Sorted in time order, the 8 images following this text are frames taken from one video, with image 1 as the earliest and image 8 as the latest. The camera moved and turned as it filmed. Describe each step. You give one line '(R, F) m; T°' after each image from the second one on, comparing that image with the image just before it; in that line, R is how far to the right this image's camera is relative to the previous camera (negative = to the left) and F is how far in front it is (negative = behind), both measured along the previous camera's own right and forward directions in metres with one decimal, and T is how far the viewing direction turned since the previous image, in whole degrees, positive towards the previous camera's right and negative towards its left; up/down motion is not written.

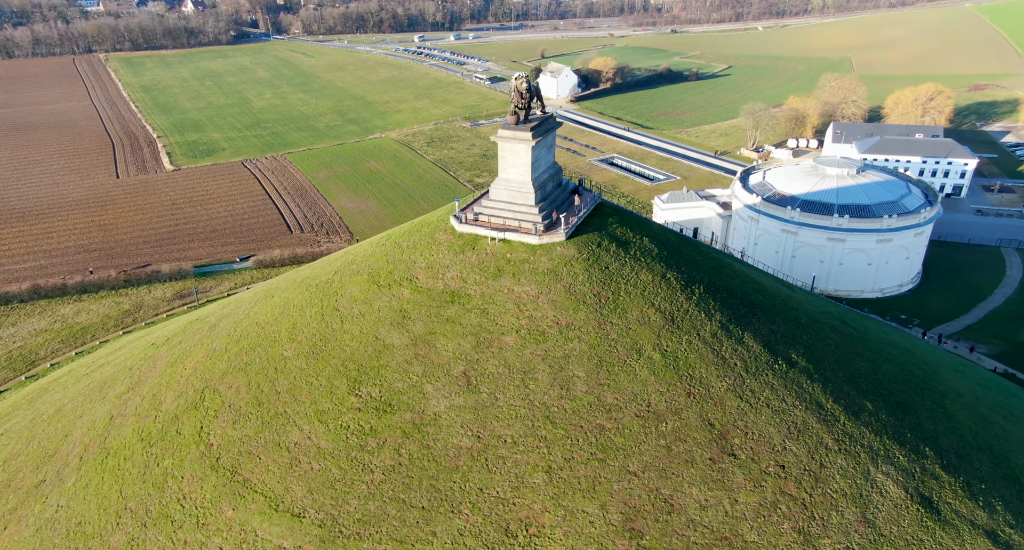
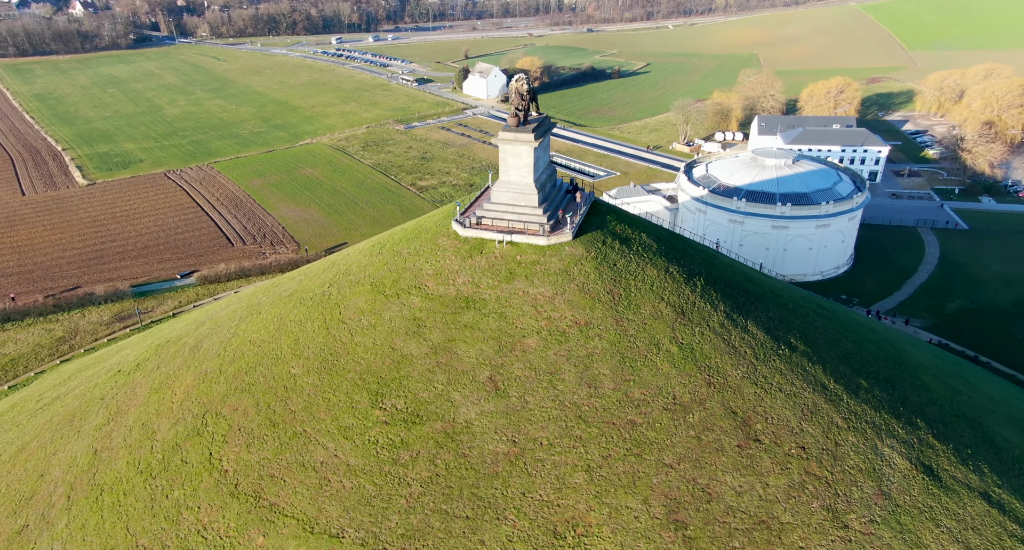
(-3.0, +0.3) m; +6°
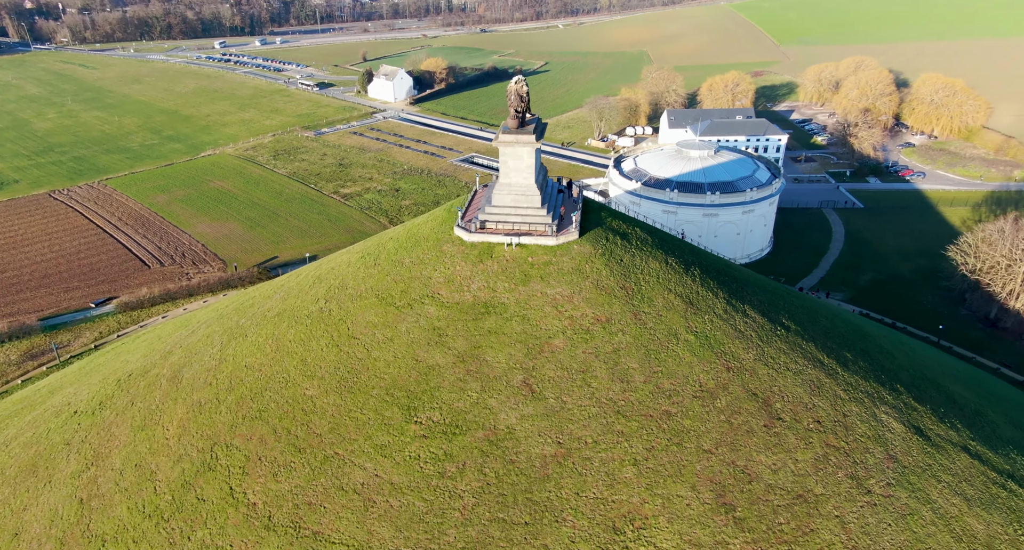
(-3.9, +0.4) m; +7°
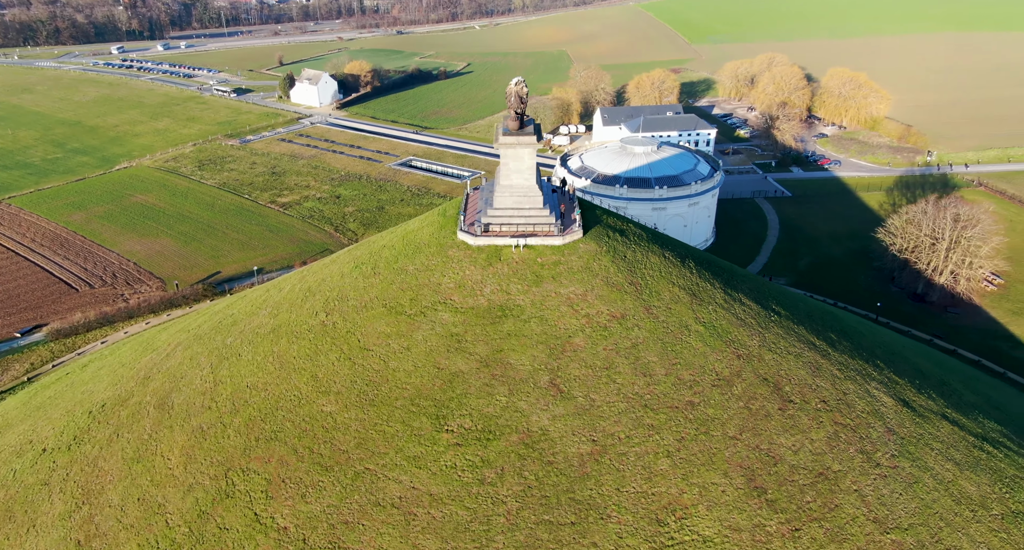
(-3.1, +0.2) m; +6°
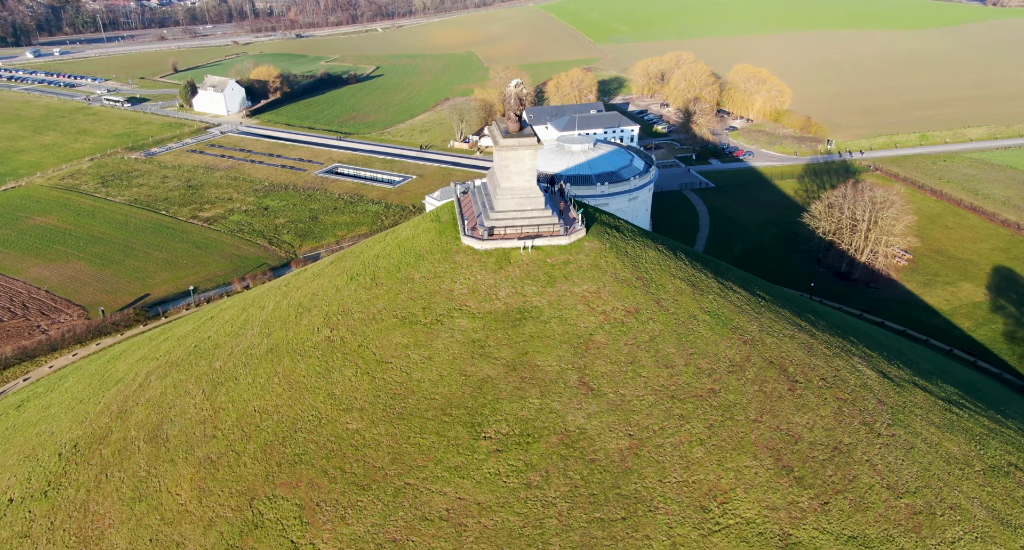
(-3.5, +0.3) m; +7°
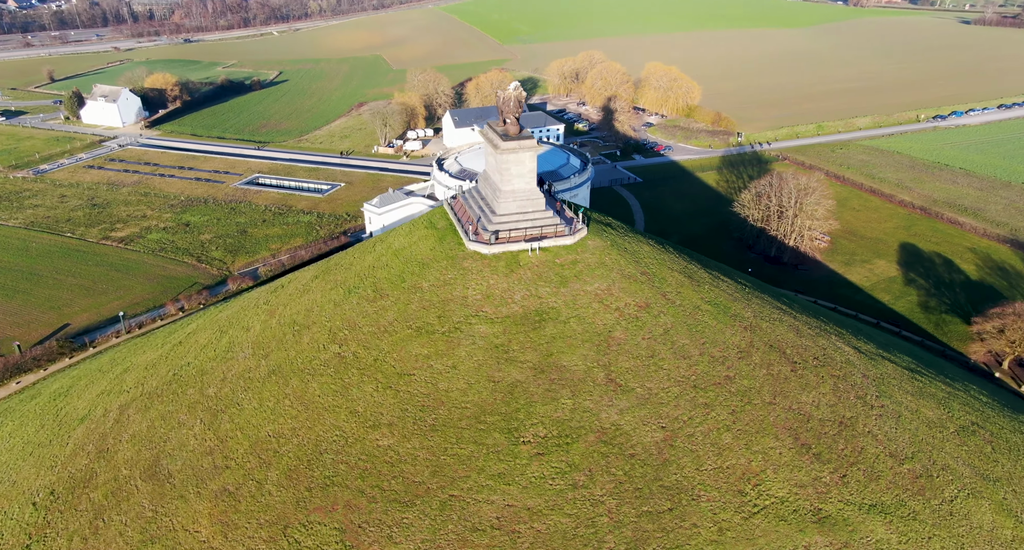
(-3.5, +0.3) m; +7°
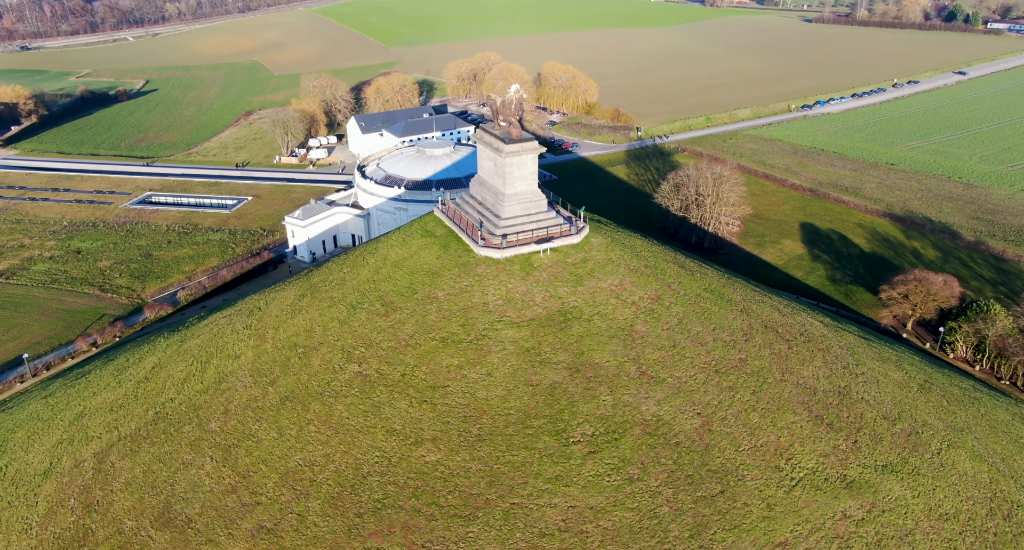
(-4.3, +0.3) m; +8°
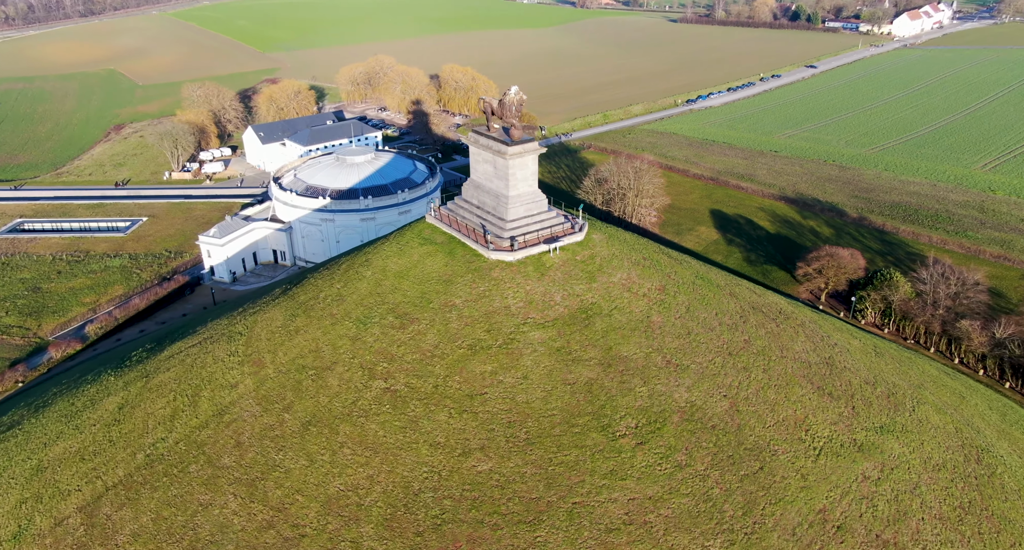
(-4.4, +0.3) m; +8°
